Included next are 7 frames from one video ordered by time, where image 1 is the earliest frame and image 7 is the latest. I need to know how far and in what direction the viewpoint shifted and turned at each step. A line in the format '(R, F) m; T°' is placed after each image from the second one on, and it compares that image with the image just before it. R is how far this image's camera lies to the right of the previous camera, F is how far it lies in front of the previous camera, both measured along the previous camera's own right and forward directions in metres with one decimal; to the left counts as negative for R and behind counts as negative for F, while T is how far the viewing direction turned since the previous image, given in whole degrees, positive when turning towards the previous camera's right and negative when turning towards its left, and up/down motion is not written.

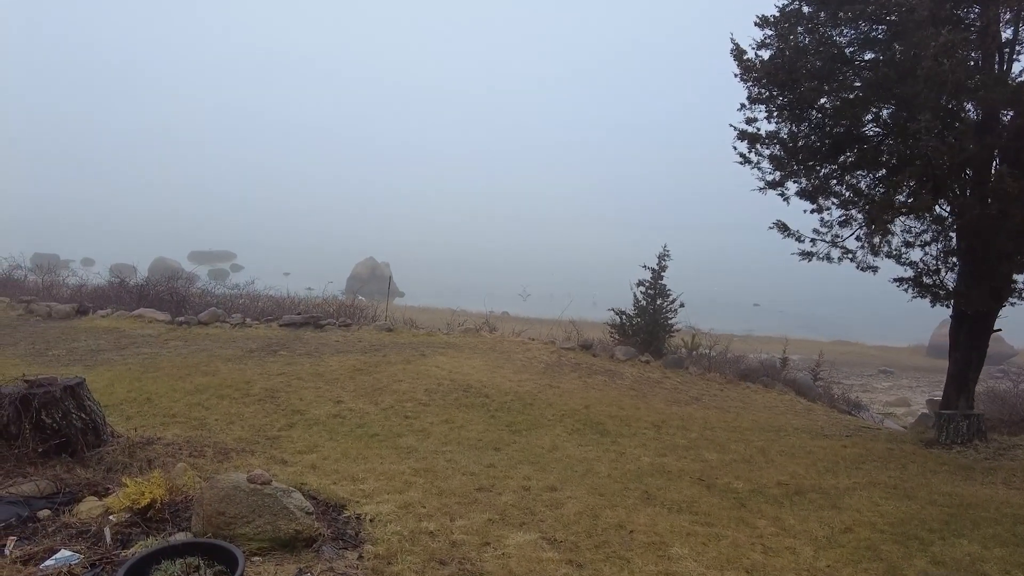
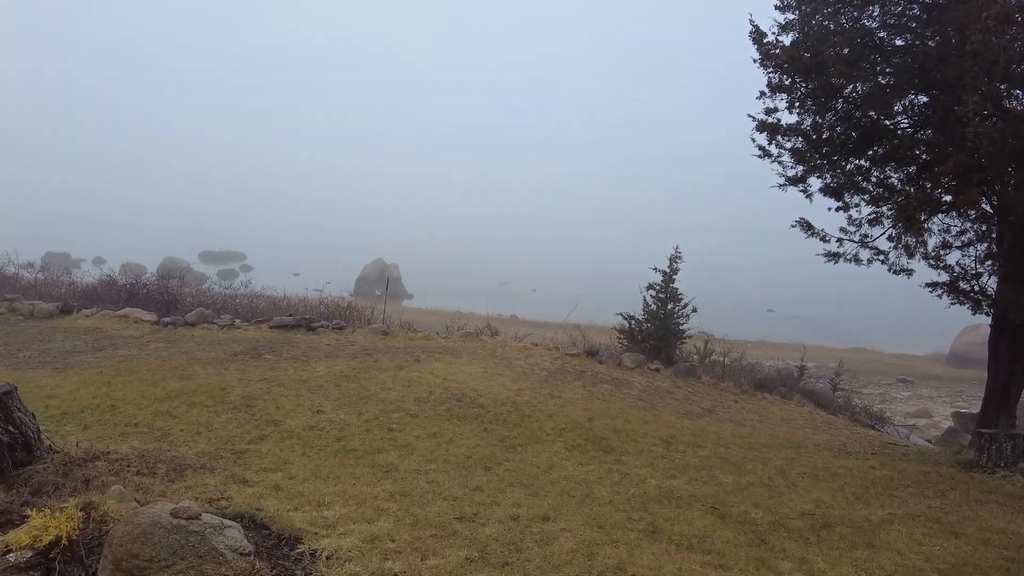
(+0.1, +0.5) m; -1°
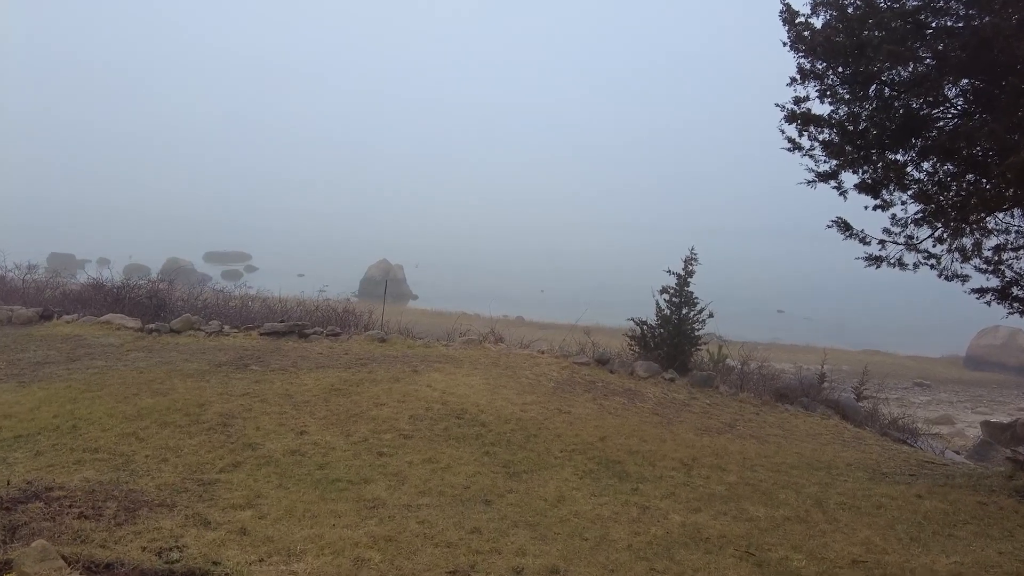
(0.0, +0.6) m; -1°
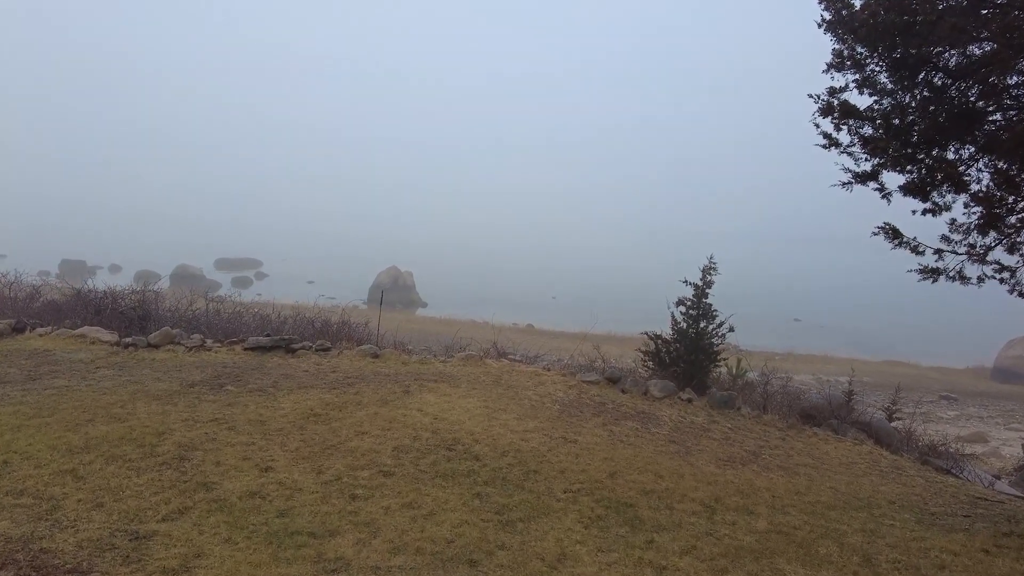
(+0.1, +0.7) m; -1°
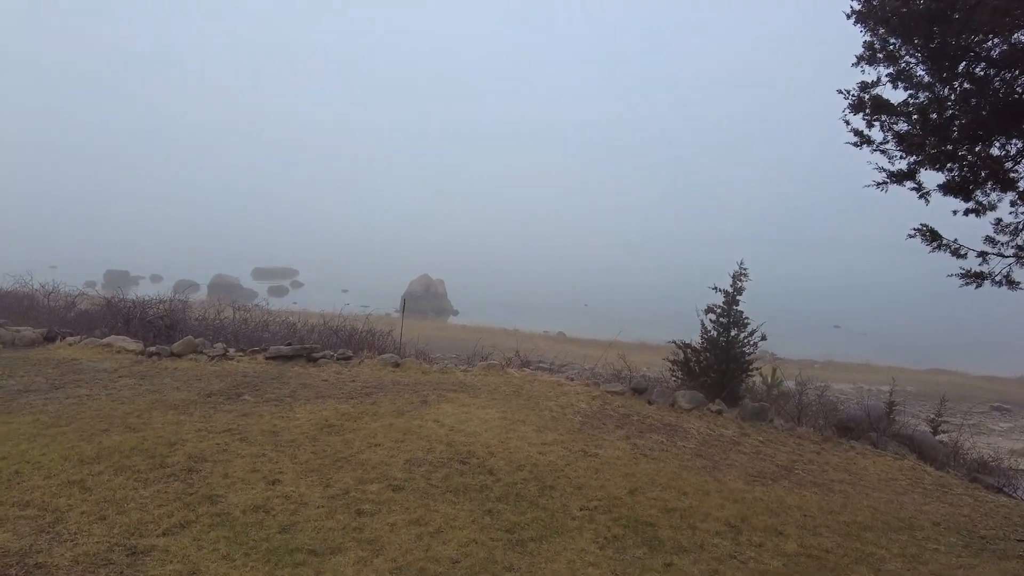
(+0.1, +0.2) m; -3°
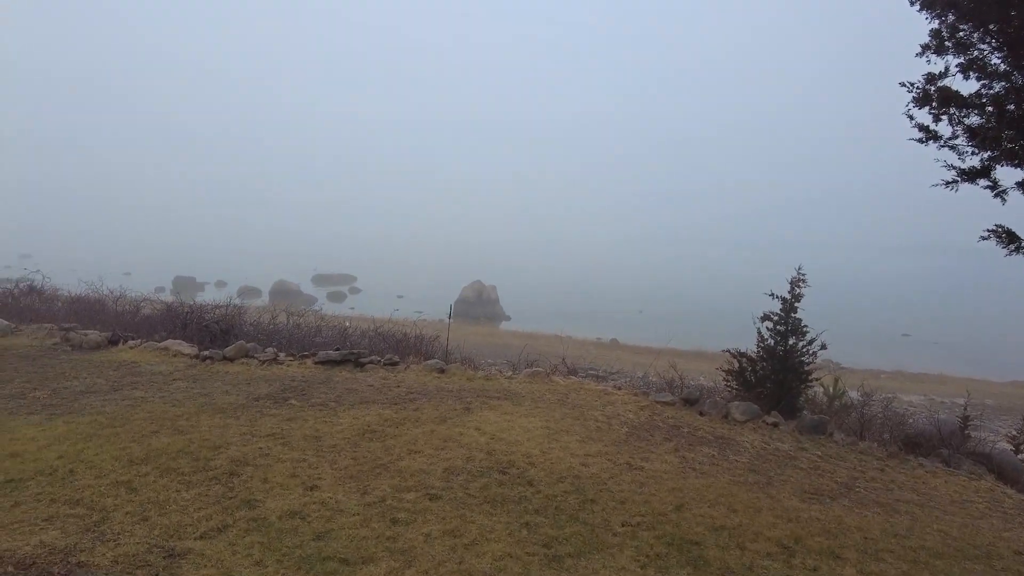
(+0.1, +0.1) m; -5°
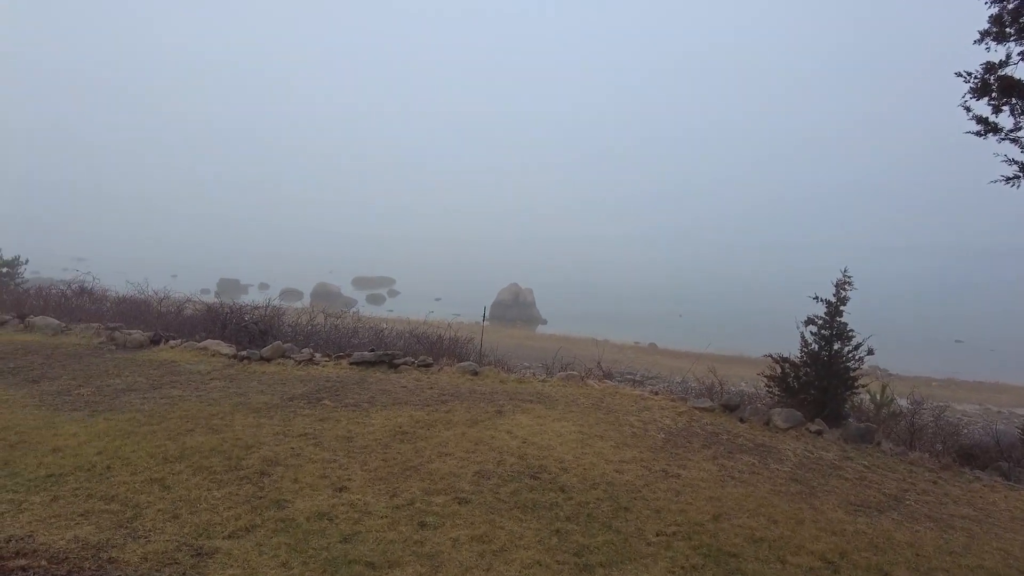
(0.0, +0.1) m; -3°
